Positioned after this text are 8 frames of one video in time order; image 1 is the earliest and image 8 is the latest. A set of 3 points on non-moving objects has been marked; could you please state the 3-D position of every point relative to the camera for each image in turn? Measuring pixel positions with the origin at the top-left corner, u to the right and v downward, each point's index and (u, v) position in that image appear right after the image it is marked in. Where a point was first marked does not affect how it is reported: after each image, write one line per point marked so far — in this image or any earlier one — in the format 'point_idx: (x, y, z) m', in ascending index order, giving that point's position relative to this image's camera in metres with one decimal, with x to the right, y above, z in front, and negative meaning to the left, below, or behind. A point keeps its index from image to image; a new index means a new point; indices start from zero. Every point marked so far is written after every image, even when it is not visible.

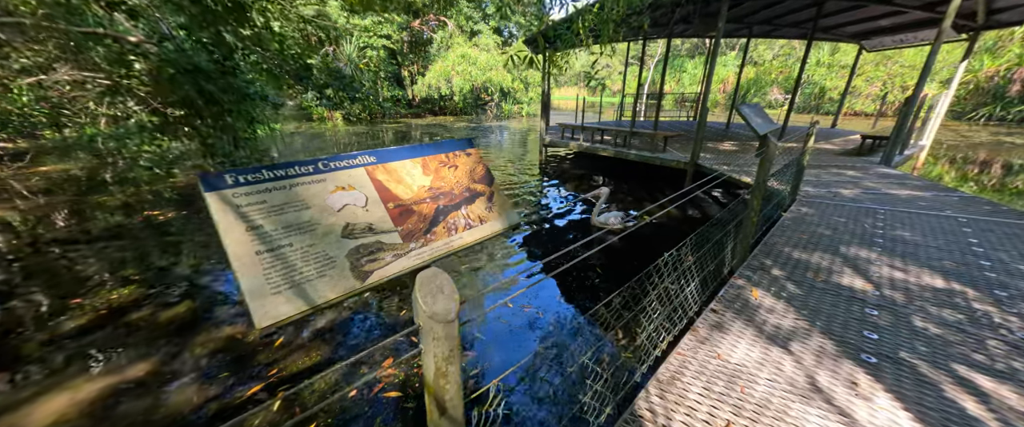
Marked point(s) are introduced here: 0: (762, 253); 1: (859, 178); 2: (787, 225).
0: (+2.7, -0.4, +3.6) m
1: (+6.7, +0.7, +6.5) m
2: (+3.6, -0.2, +4.3) m
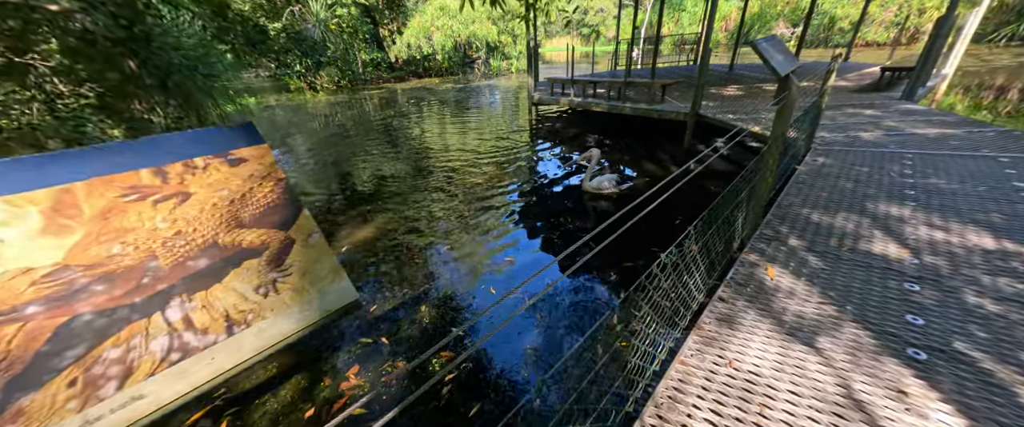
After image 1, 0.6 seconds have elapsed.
0: (+2.5, -0.1, +3.1) m
1: (+6.4, +1.7, +5.8) m
2: (+3.3, +0.4, +3.8) m
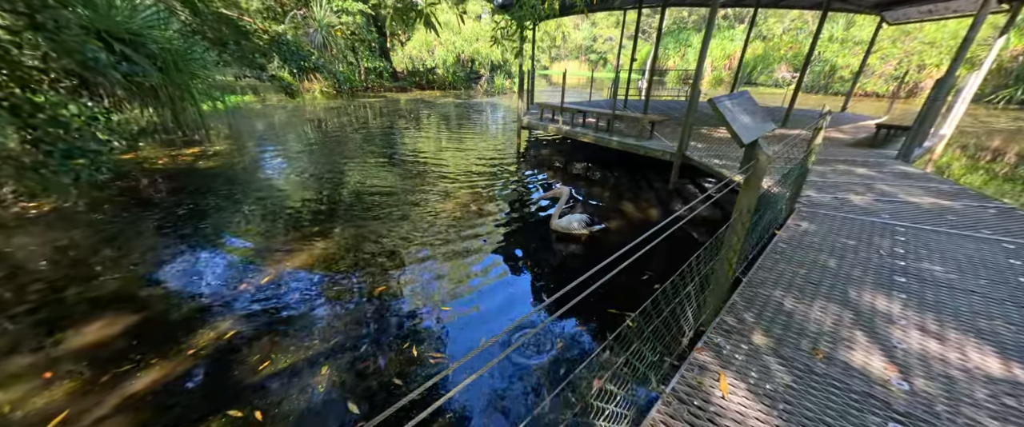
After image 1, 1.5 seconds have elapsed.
0: (+1.8, -0.7, +2.6) m
1: (+5.9, +0.6, +5.4) m
2: (+2.7, -0.4, +3.4) m
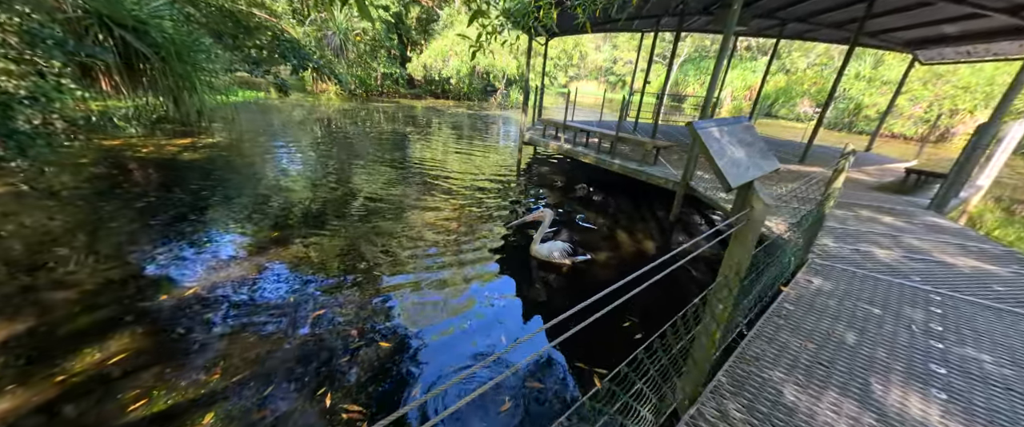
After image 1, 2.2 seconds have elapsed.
0: (+1.3, -1.1, +2.1) m
1: (+5.5, -0.2, +4.8) m
2: (+2.3, -0.9, +2.8) m
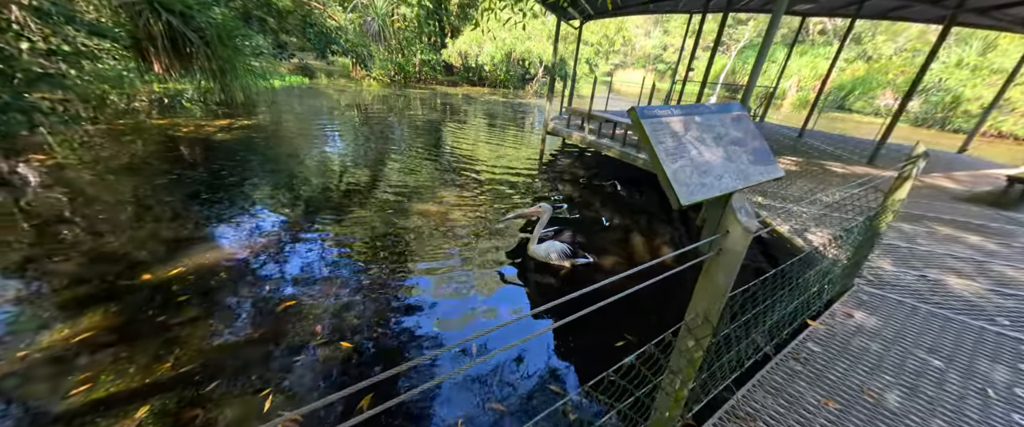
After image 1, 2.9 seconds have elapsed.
0: (+0.9, -1.1, +1.6) m
1: (+5.4, -0.5, +3.8) m
2: (+1.9, -1.0, +2.2) m
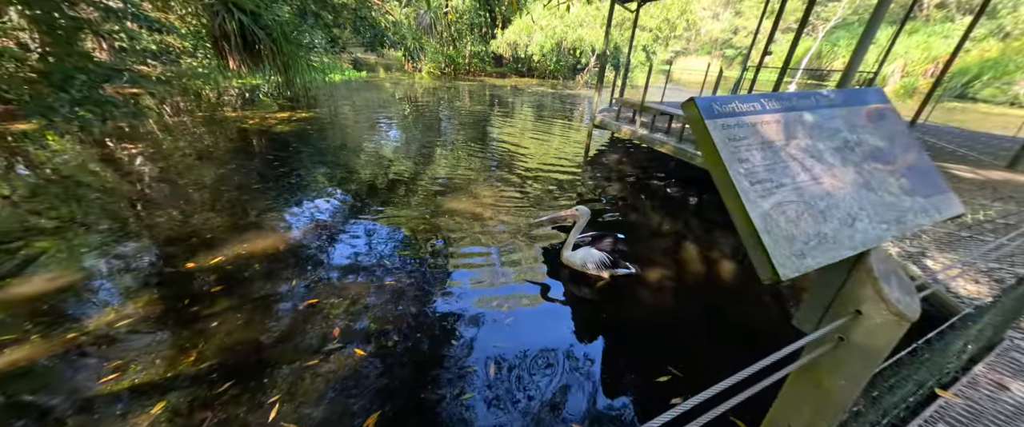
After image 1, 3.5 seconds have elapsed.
0: (+0.9, -1.3, +1.1) m
1: (+5.7, -0.7, +2.7) m
2: (+2.0, -1.1, +1.6) m
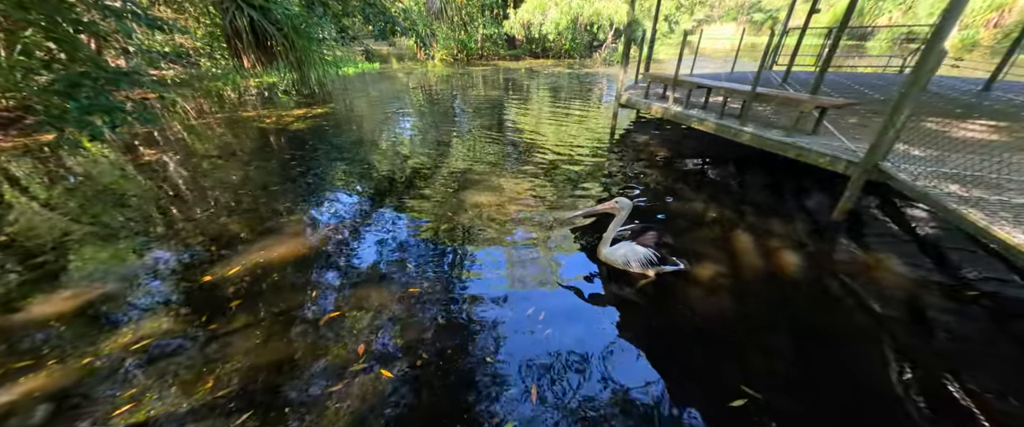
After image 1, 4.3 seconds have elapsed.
0: (+1.1, -1.3, +0.8) m
1: (+6.0, -0.5, +2.0) m
2: (+2.2, -1.1, +1.1) m
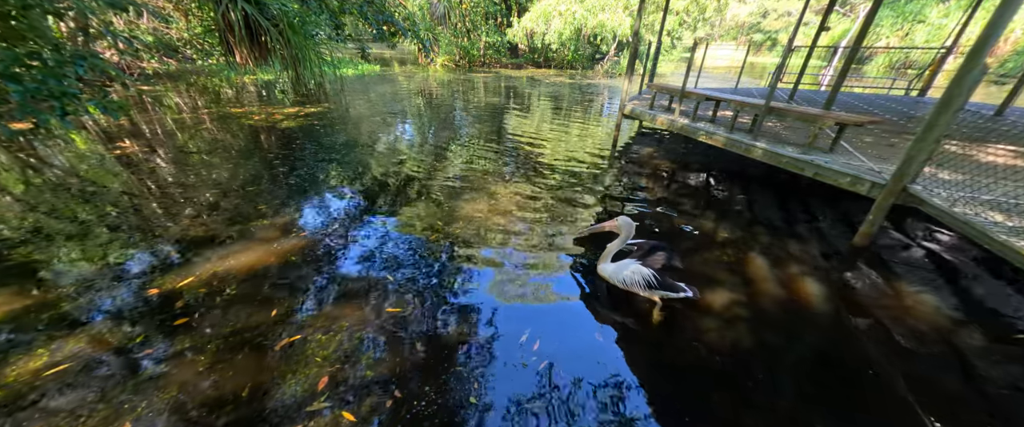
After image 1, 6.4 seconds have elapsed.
0: (+1.1, -1.4, +0.4) m
1: (+5.9, -0.8, +1.7) m
2: (+2.2, -1.2, +0.8) m
